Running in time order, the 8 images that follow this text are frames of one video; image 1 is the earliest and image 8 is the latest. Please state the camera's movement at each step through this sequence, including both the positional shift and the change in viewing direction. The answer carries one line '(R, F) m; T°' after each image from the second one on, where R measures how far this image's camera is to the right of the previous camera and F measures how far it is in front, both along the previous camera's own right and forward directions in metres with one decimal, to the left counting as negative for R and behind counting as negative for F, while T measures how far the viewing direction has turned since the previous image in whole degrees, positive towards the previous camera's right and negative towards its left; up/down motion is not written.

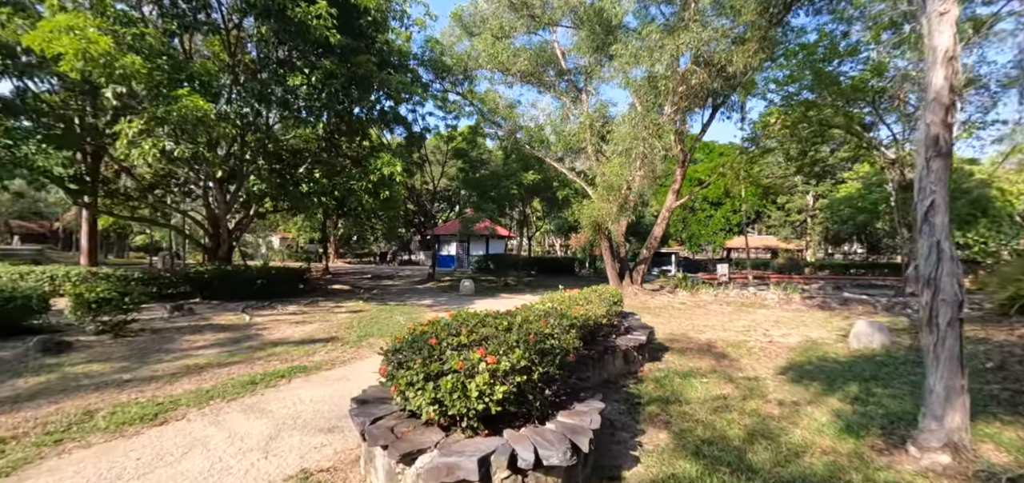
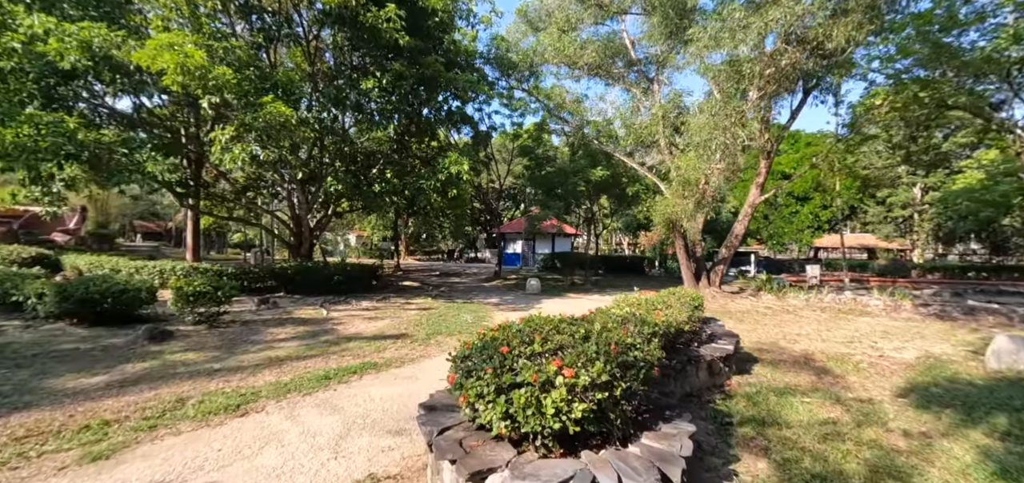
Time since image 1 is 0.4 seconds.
(-0.1, +0.2) m; -8°
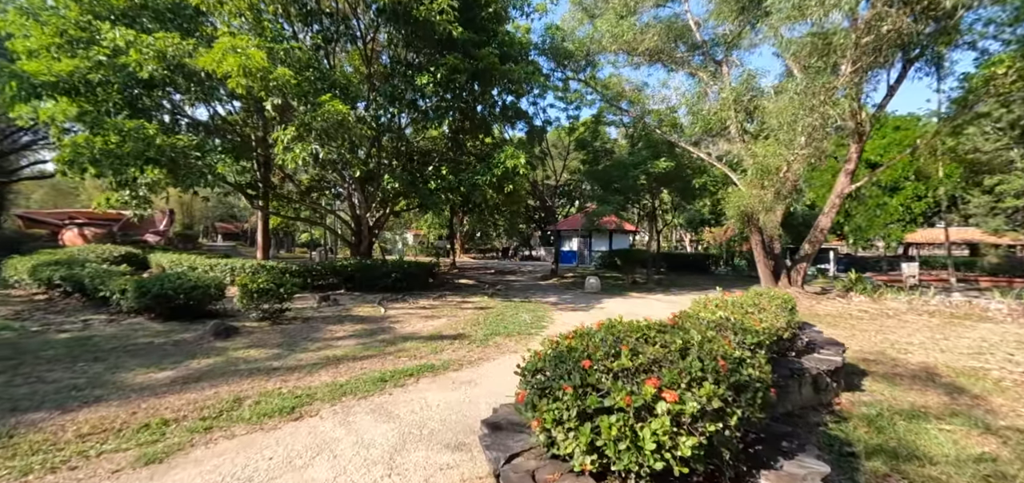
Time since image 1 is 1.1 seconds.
(-0.1, +0.4) m; -7°
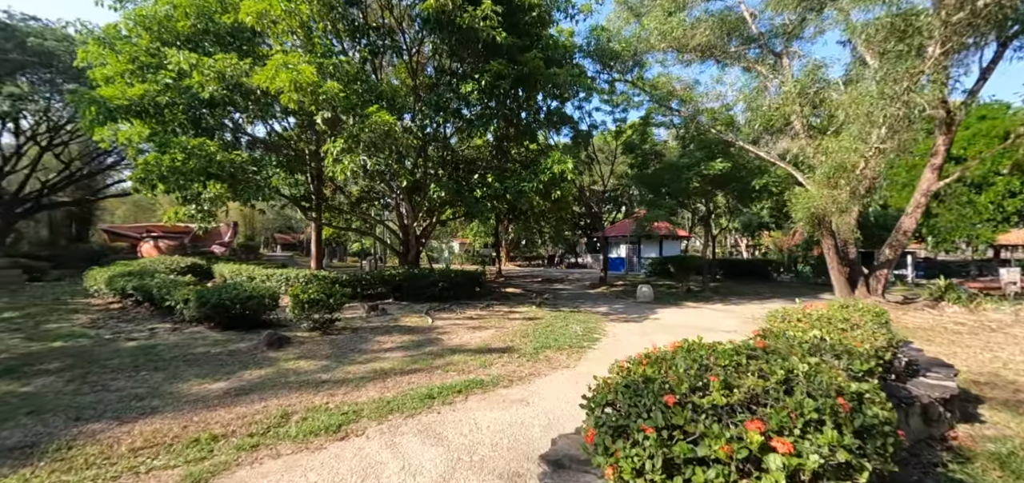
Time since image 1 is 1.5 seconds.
(-0.1, +0.3) m; -6°
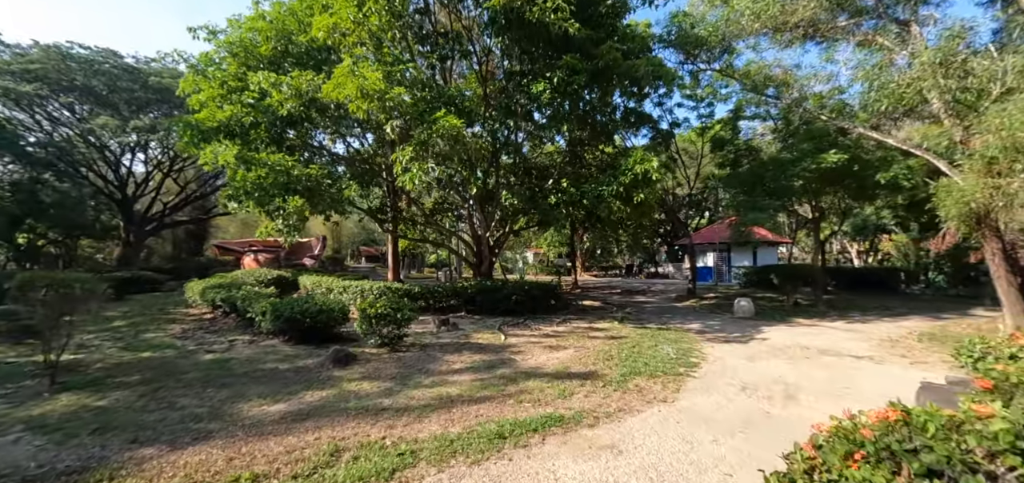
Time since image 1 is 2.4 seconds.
(-0.1, +0.7) m; -9°
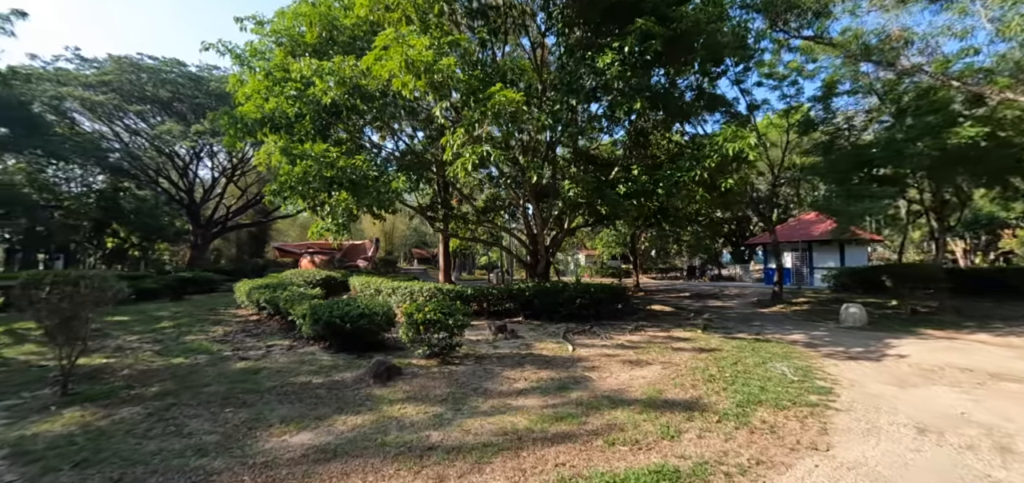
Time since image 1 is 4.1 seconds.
(-0.3, +1.1) m; -6°
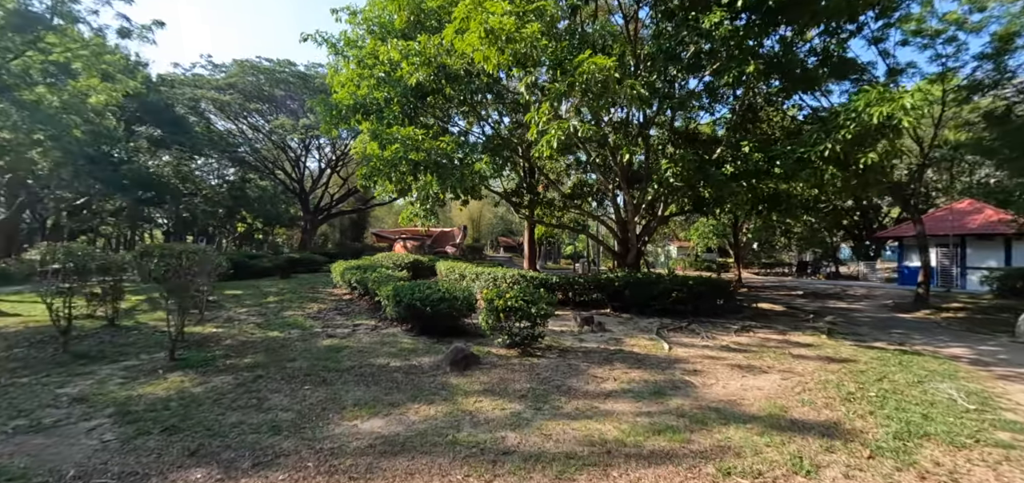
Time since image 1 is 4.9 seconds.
(0.0, +0.5) m; -11°
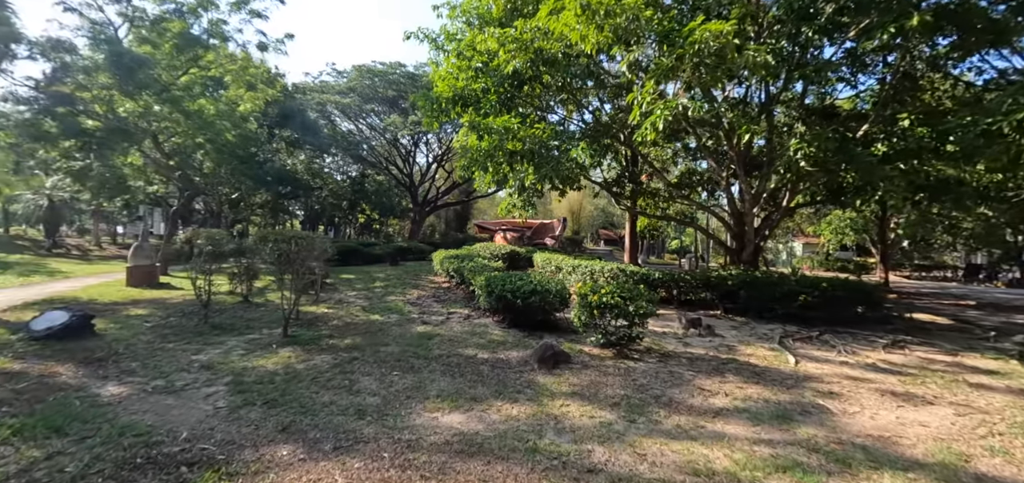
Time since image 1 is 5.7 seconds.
(+0.1, +0.3) m; -12°
